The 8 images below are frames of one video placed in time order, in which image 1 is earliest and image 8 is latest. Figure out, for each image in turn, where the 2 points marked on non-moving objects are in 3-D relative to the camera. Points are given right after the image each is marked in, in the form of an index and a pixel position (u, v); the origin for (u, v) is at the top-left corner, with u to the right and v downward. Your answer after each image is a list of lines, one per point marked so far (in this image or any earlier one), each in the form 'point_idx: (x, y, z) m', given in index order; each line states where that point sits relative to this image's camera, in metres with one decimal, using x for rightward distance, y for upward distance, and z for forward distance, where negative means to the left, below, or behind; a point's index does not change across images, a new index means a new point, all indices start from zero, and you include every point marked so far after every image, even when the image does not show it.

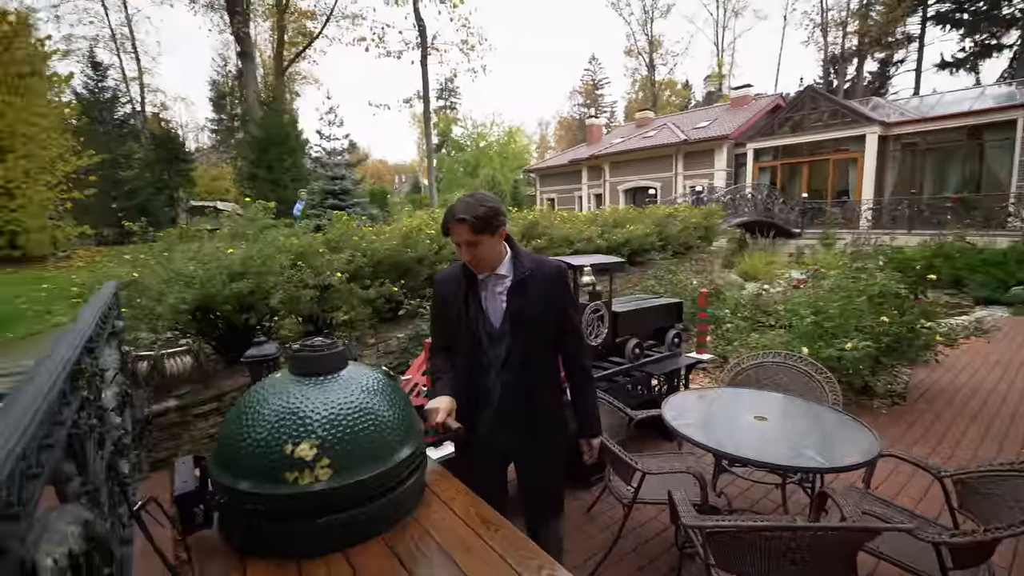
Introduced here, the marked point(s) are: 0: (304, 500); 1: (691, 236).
0: (-0.6, -0.6, +1.3) m
1: (+4.2, +1.2, +11.0) m
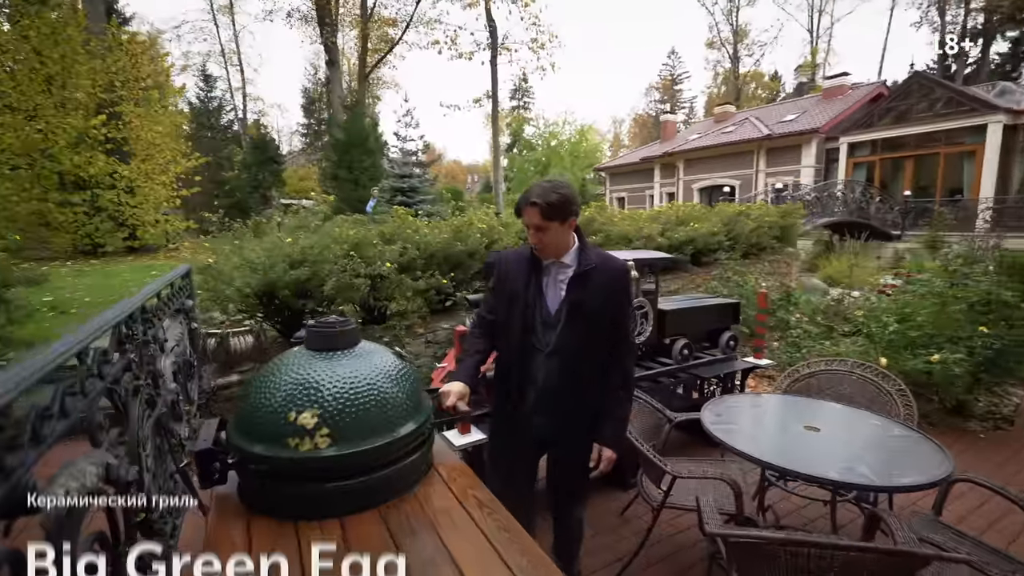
0: (-0.7, -0.5, +1.4) m
1: (+5.6, +1.1, +10.2) m
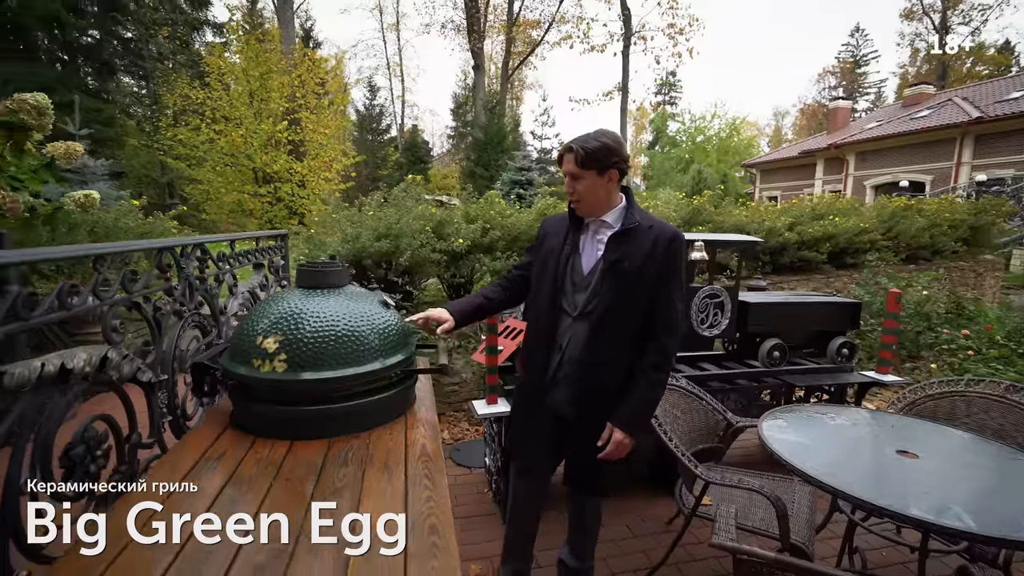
0: (-0.8, -0.3, +1.5) m
1: (+7.7, +0.9, +8.3) m
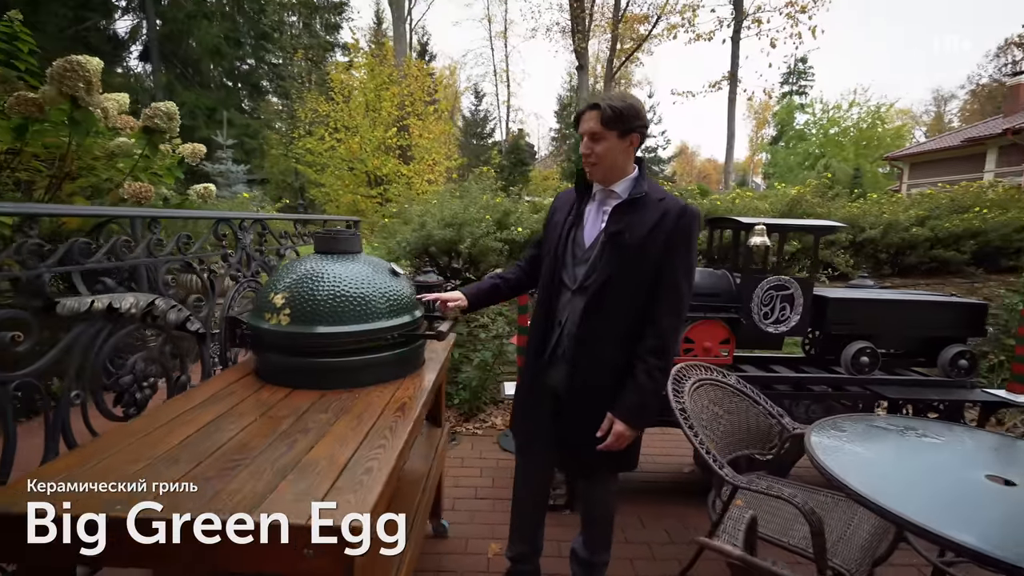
0: (-0.9, -0.2, +1.7) m
1: (+9.0, +0.7, +6.4) m
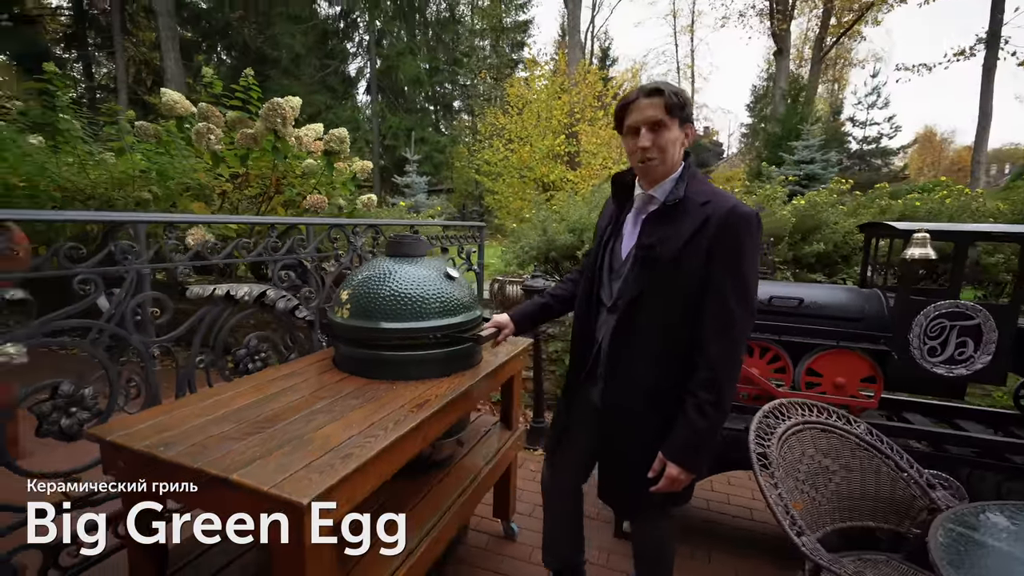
0: (-0.7, -0.2, +2.0) m
1: (+10.2, +0.2, +2.8) m
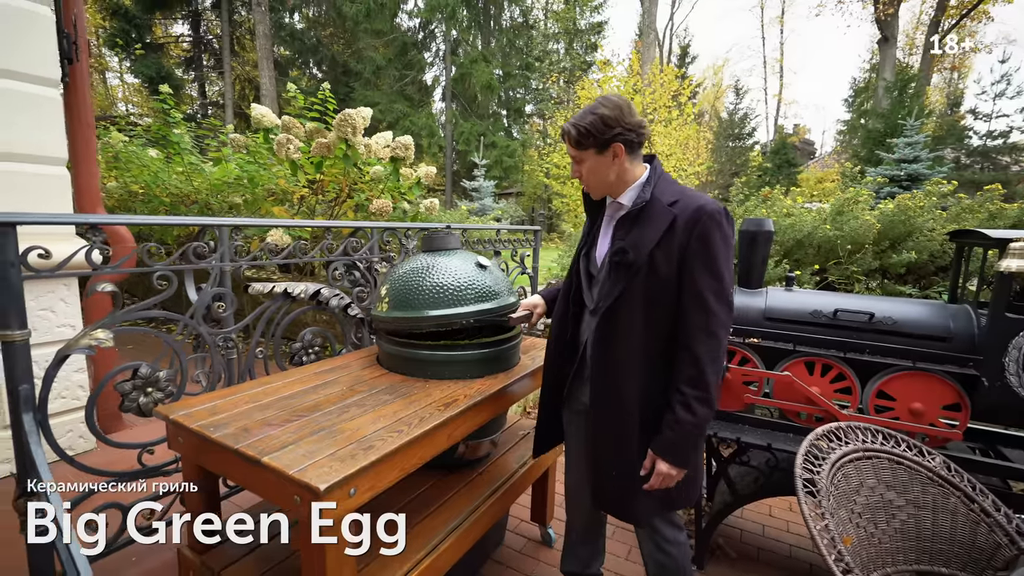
0: (-0.6, -0.2, +2.1) m
1: (+10.4, -0.1, +1.3) m
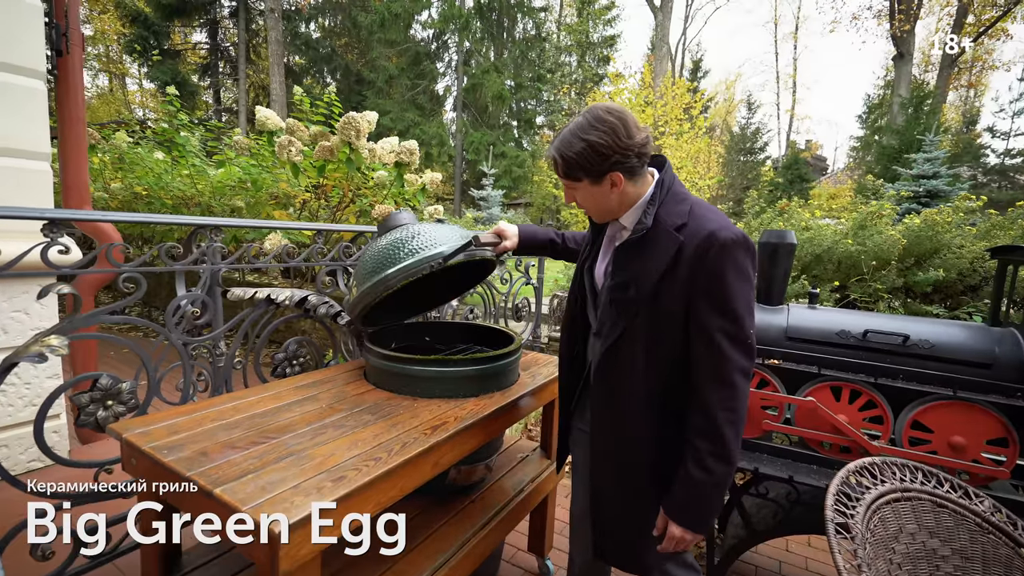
0: (-0.6, -0.2, +1.9) m
1: (+10.3, -0.4, +1.0) m
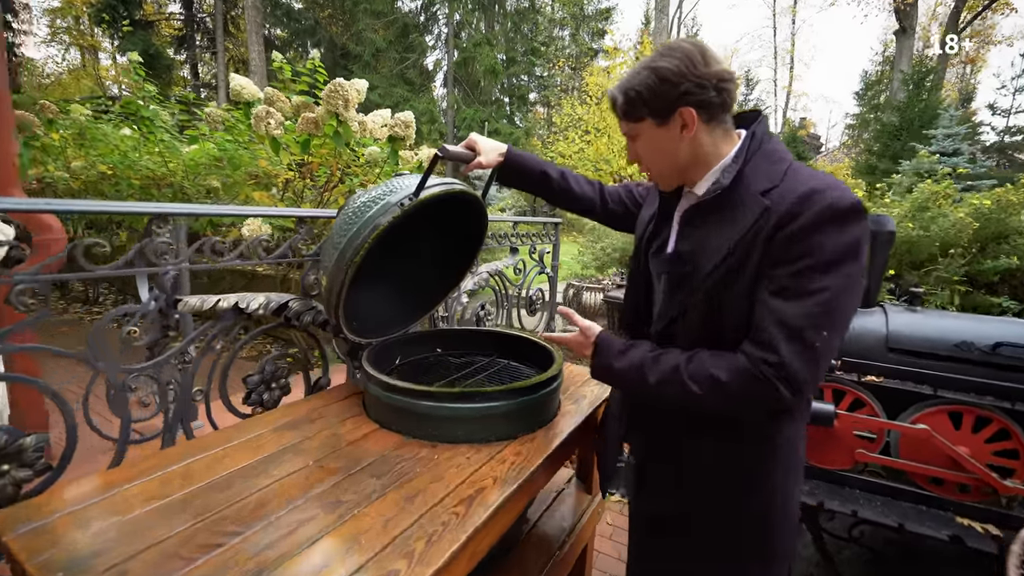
0: (-0.5, -0.2, +1.5) m
1: (+10.5, -0.4, +0.7) m
